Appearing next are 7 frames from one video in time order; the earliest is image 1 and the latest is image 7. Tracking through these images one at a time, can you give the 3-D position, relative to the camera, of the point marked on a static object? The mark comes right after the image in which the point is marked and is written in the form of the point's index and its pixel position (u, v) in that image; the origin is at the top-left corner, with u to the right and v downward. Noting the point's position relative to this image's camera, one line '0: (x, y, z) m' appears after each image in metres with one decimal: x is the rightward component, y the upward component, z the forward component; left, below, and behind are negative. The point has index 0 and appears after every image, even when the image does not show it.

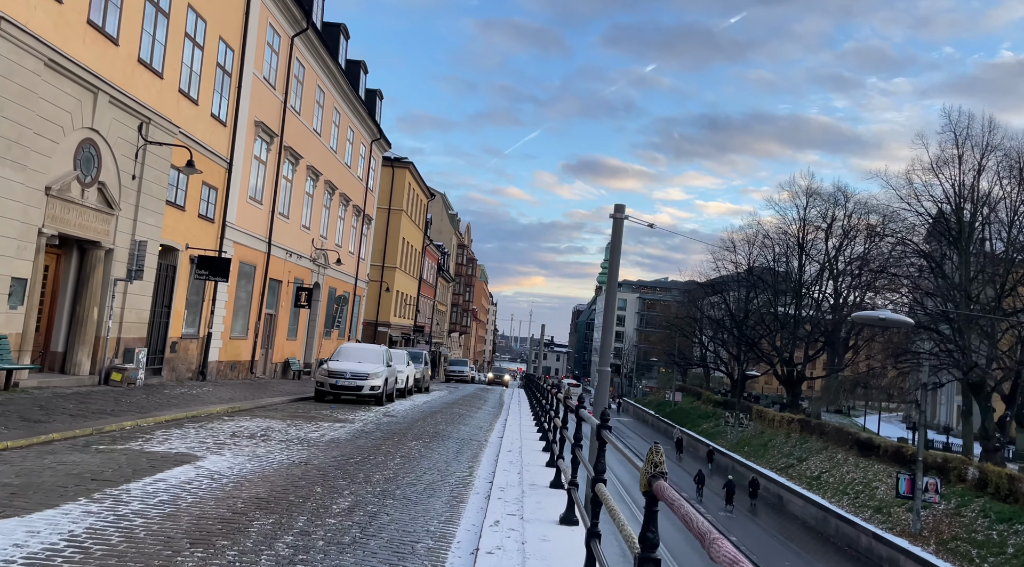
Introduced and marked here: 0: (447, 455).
0: (-0.8, -2.1, +9.4) m
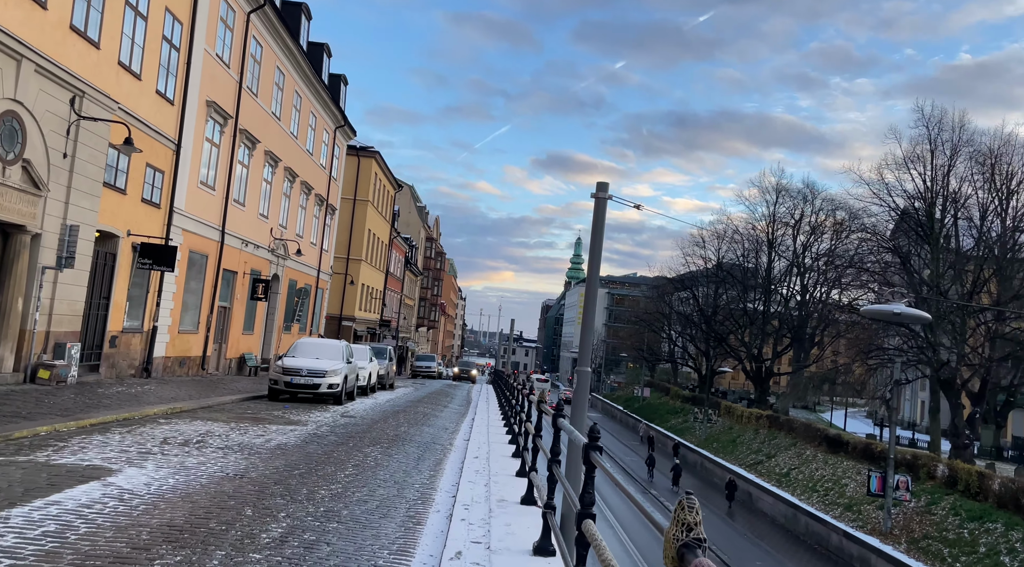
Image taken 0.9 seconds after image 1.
0: (-1.2, -2.0, +8.5) m
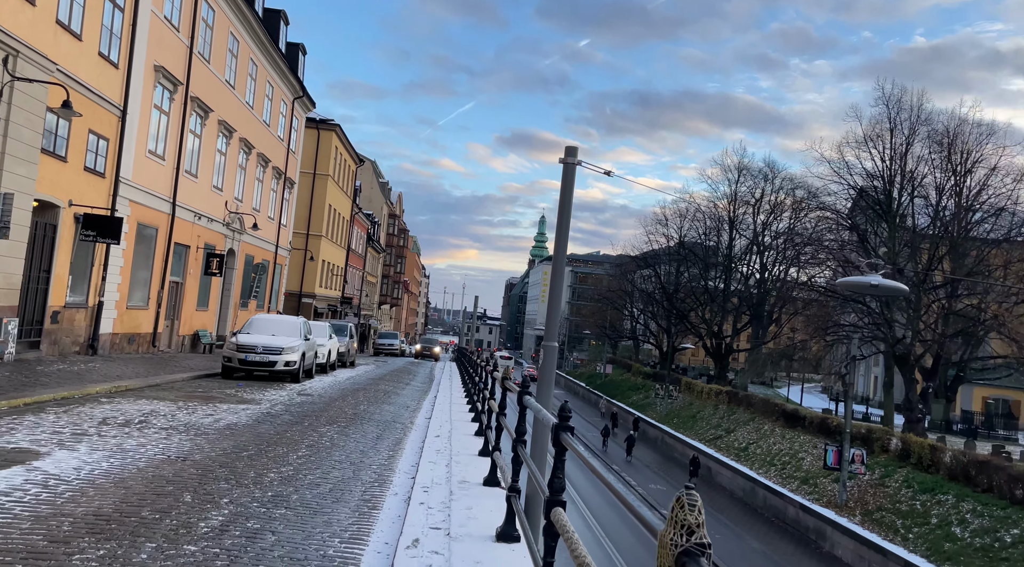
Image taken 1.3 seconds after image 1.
0: (-1.6, -1.7, +8.1) m
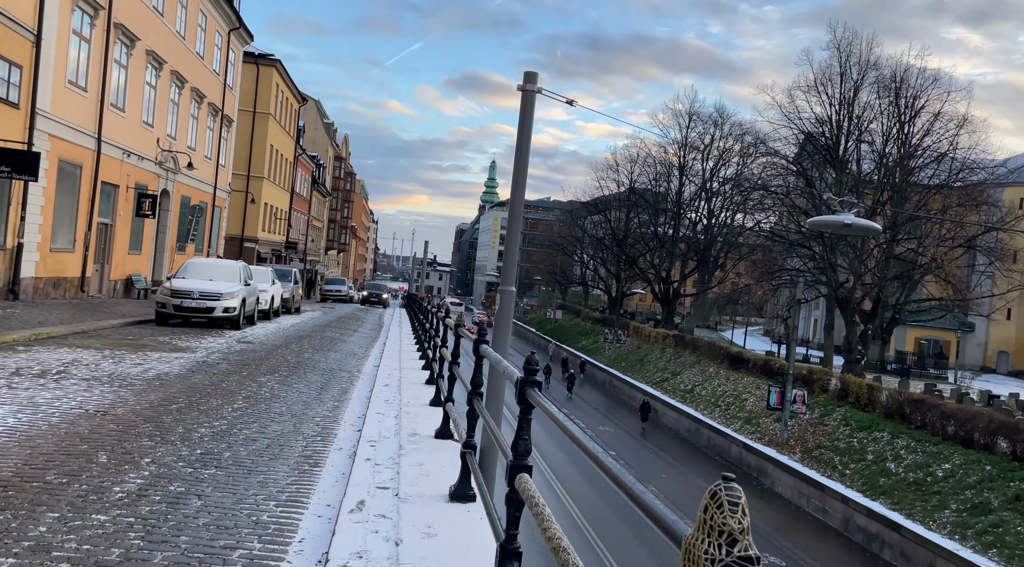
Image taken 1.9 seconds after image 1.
0: (-2.0, -1.1, +7.6) m
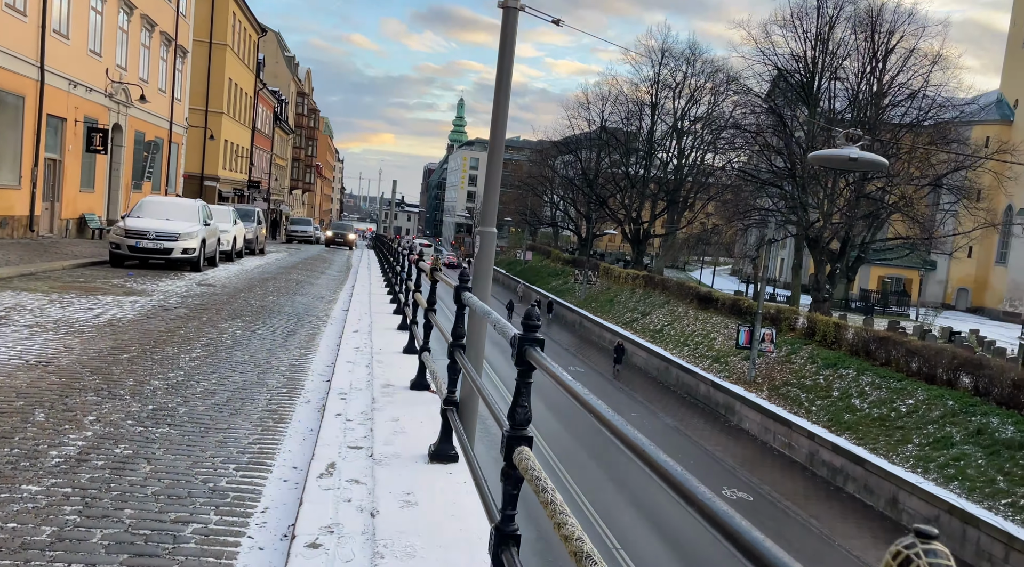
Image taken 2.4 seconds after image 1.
0: (-2.3, -0.5, +7.2) m
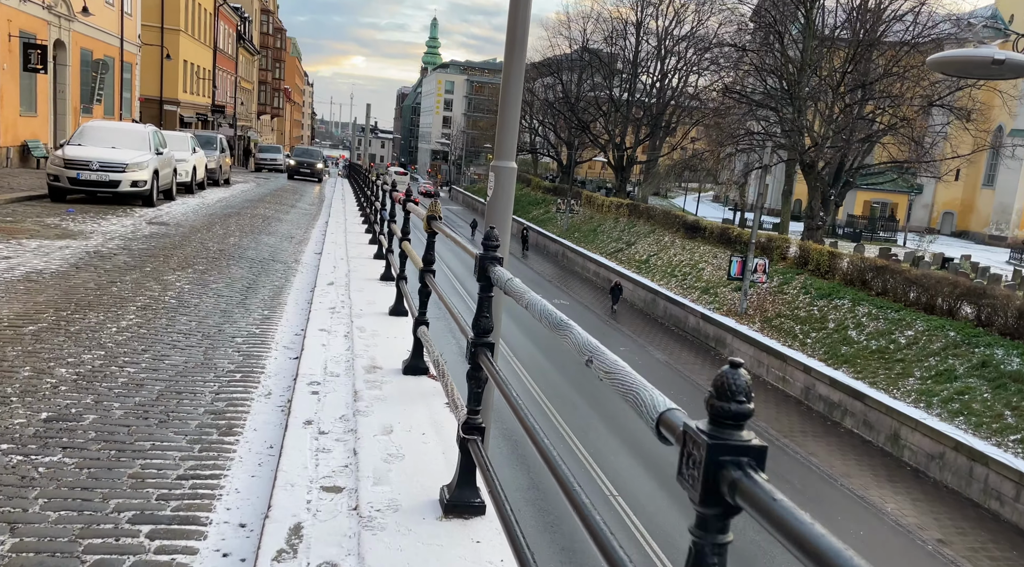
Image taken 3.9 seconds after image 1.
0: (-2.2, -0.1, +5.9) m
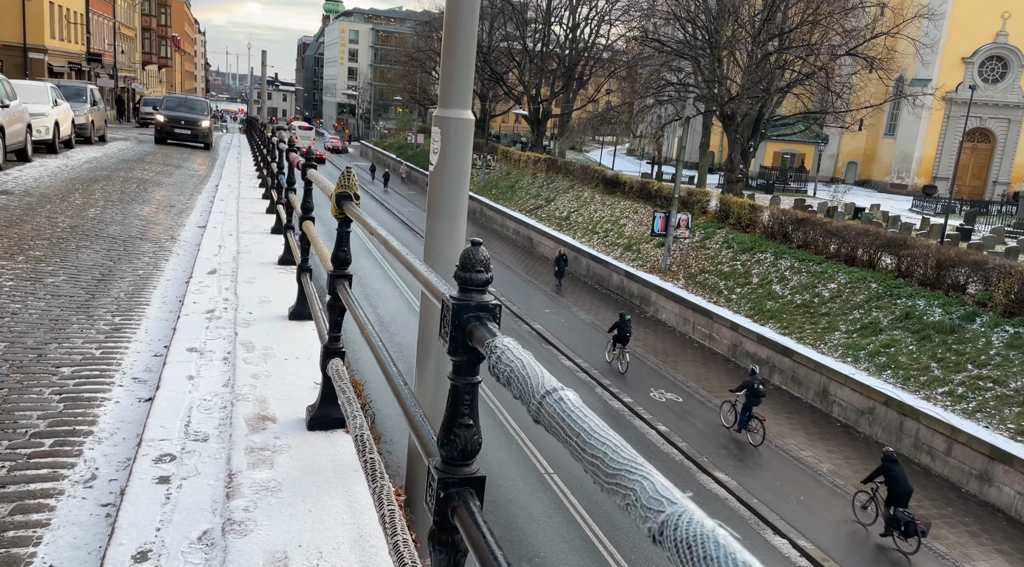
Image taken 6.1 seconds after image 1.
0: (-2.6, -0.1, +4.4) m
